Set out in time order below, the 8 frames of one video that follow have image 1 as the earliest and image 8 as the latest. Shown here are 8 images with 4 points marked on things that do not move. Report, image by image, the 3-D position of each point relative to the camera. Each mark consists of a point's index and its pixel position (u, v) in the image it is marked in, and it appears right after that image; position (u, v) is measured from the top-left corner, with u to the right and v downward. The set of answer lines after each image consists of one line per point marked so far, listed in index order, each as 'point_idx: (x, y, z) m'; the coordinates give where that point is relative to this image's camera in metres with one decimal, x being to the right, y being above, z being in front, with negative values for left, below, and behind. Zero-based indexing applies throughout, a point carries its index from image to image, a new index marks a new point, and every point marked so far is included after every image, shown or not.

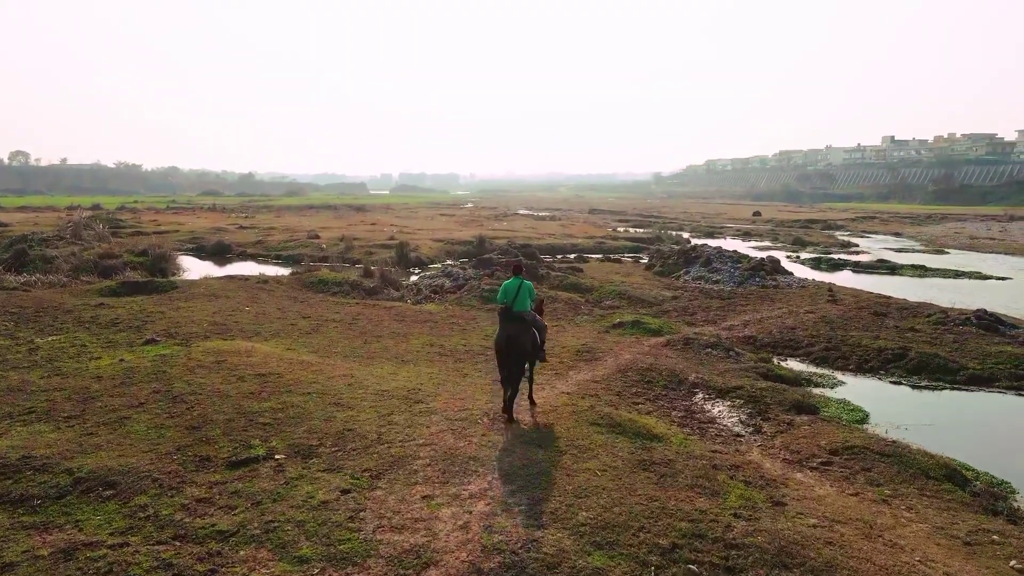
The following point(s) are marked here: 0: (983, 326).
0: (+11.4, -0.9, +17.6) m
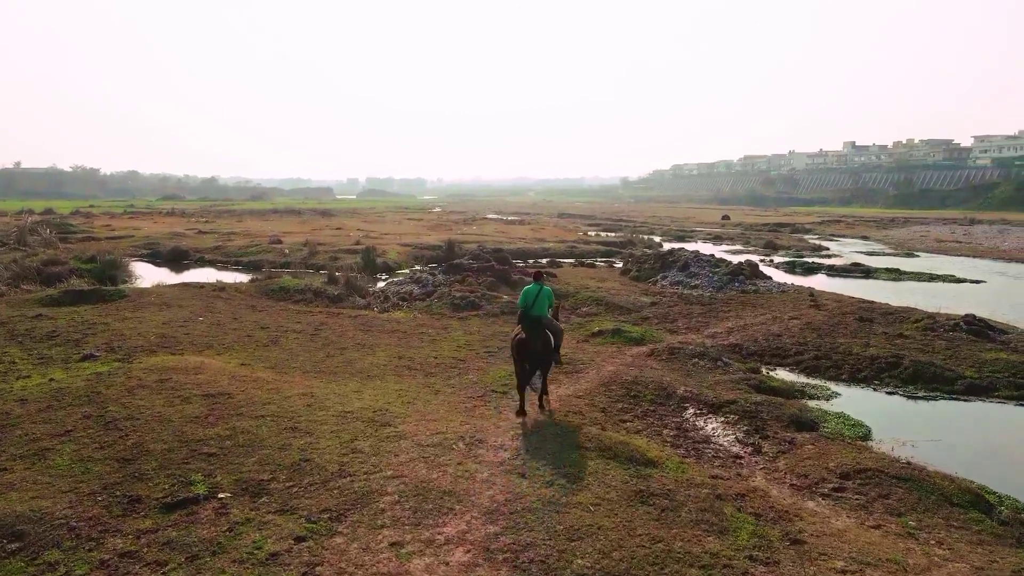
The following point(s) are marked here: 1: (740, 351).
0: (+10.8, -1.0, +17.0) m
1: (+5.2, -1.4, +16.6) m
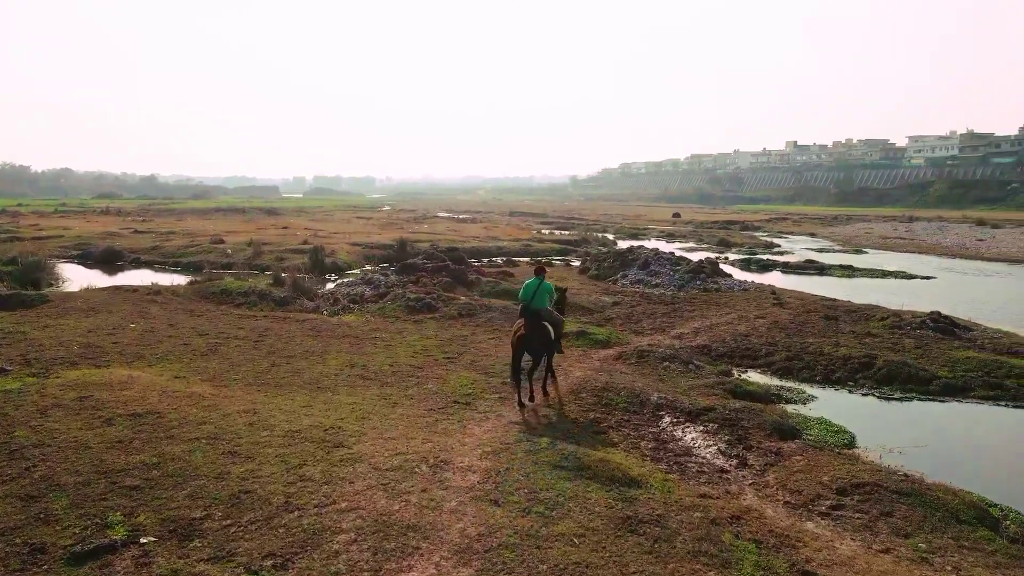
0: (+9.9, -1.0, +16.8) m
1: (+4.3, -1.4, +16.0) m
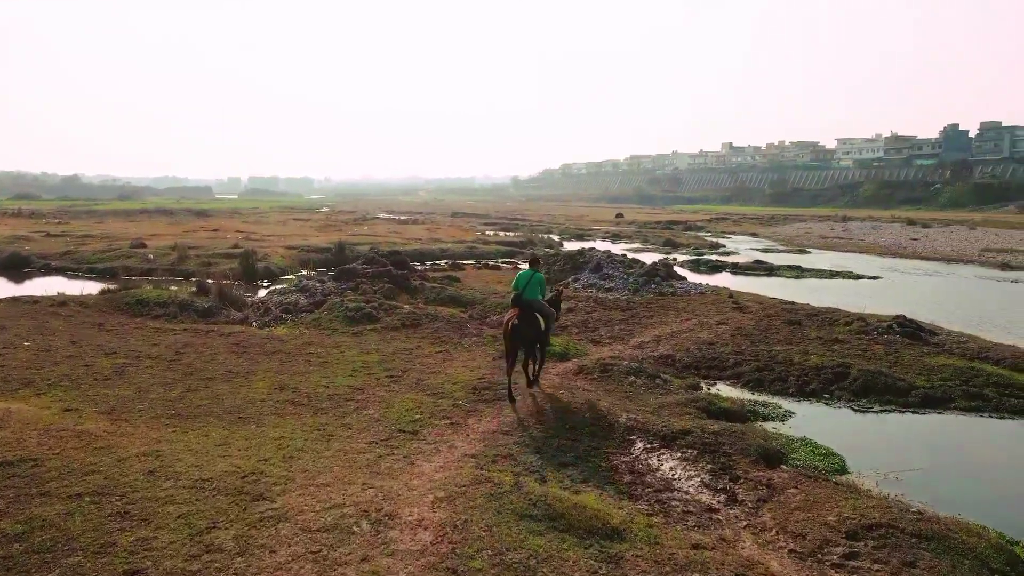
0: (+8.8, -1.0, +16.1) m
1: (+3.3, -1.6, +14.9) m
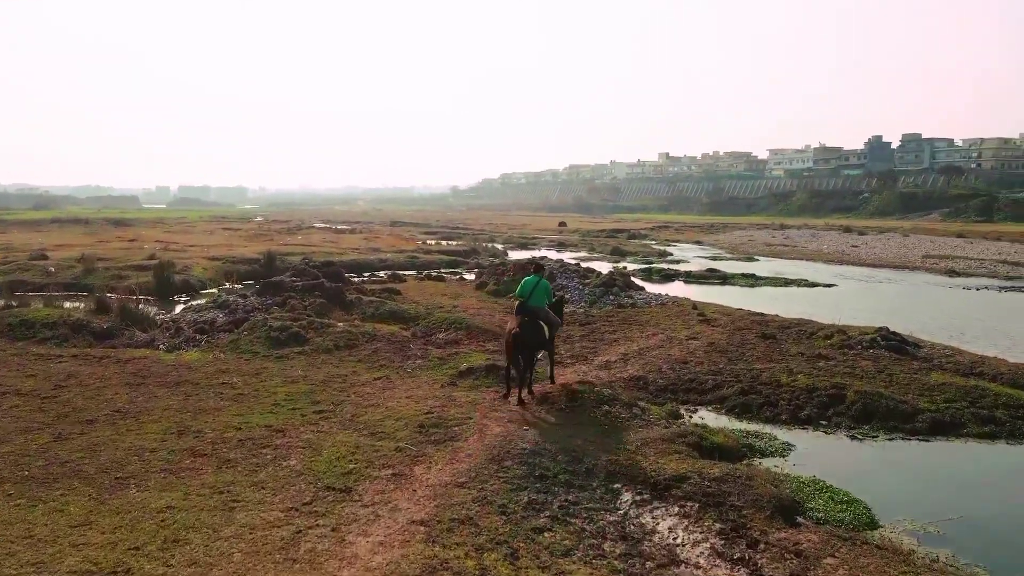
0: (+7.8, -1.2, +14.8) m
1: (+2.4, -1.8, +13.2) m
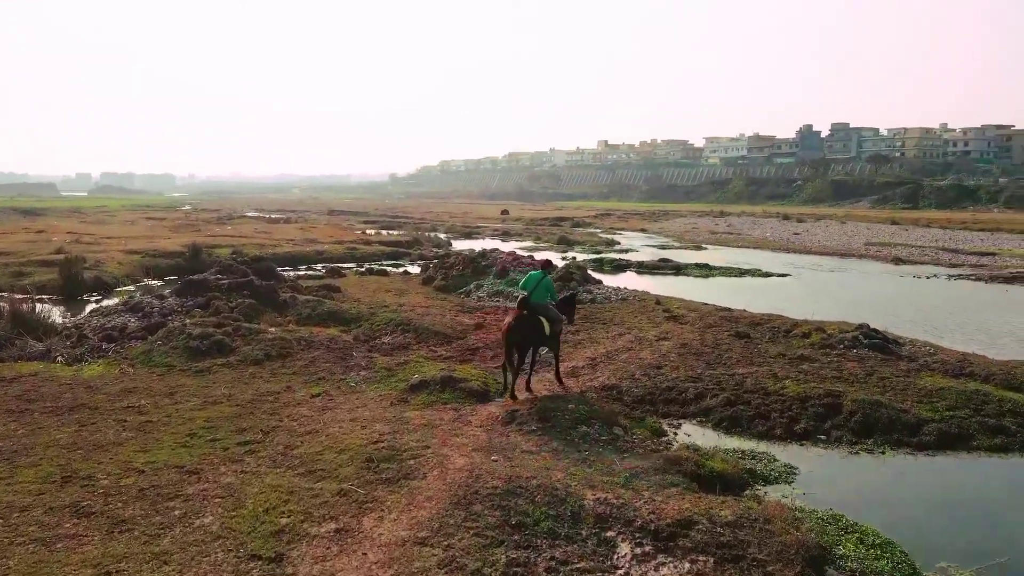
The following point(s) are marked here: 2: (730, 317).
0: (+6.9, -1.1, +13.9) m
1: (+1.8, -1.8, +11.8) m
2: (+5.2, -0.7, +17.3) m
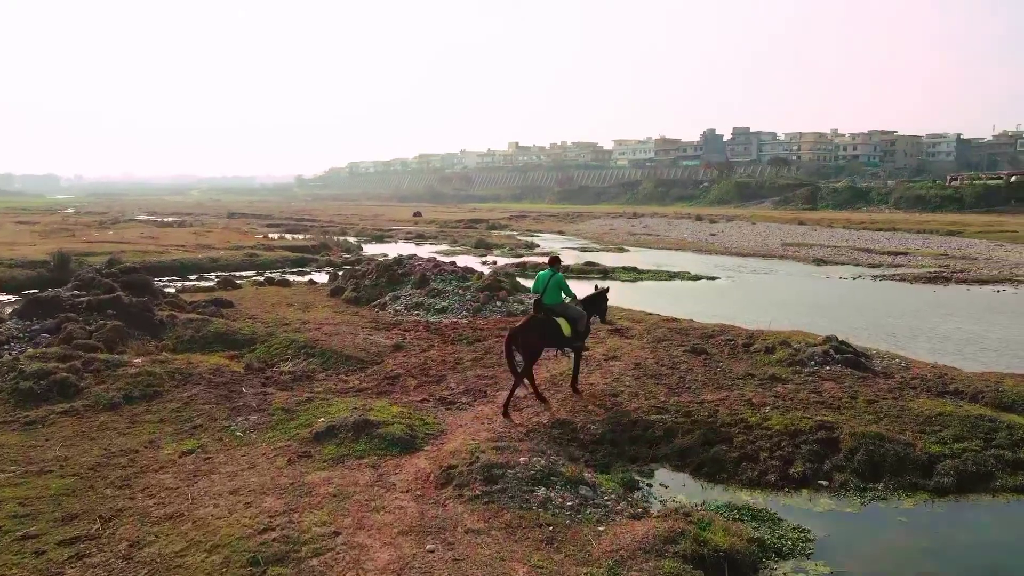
0: (+5.7, -1.3, +12.4) m
1: (+0.9, -2.0, +9.7) m
2: (+3.6, -0.9, +15.6) m
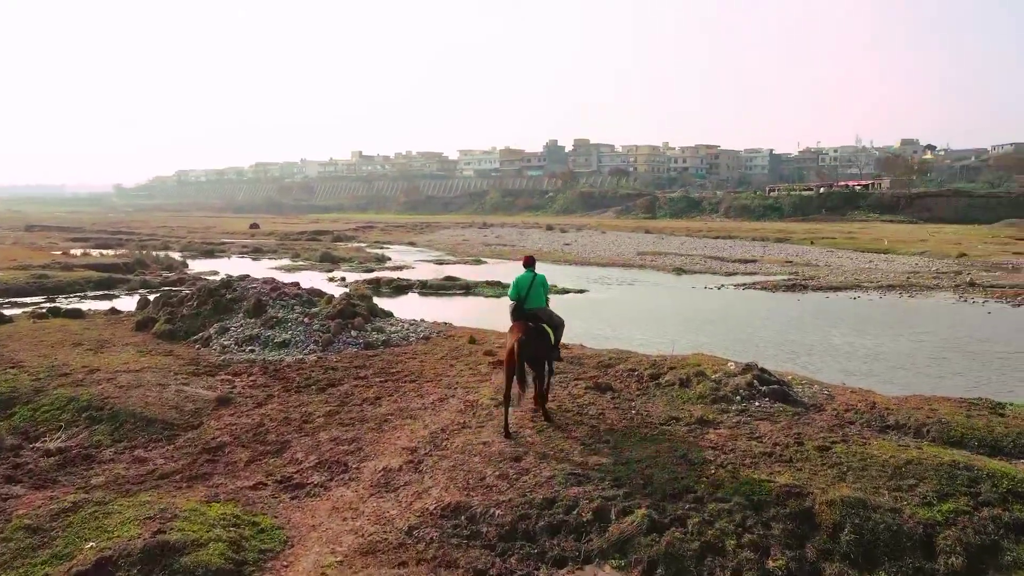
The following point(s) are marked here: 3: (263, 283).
0: (+3.9, -1.6, +10.7) m
1: (-0.3, -2.4, +7.0) m
2: (+1.1, -1.3, +13.3) m
3: (-6.0, +0.1, +17.3) m
